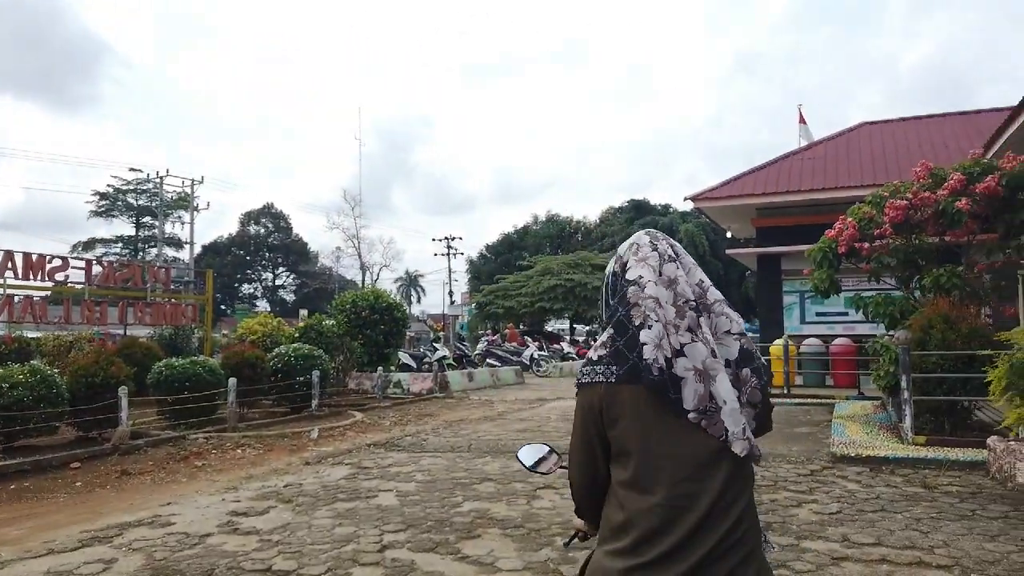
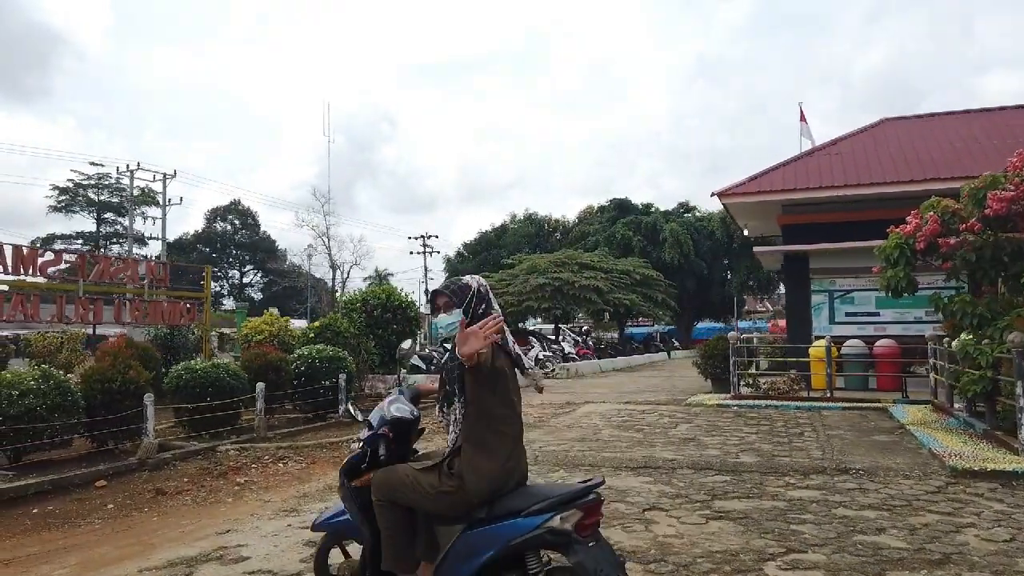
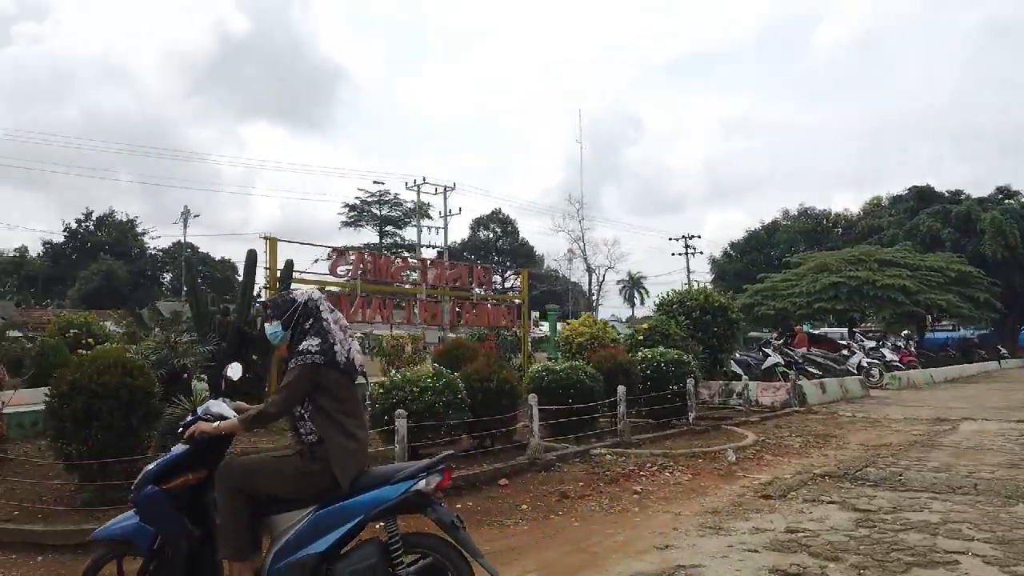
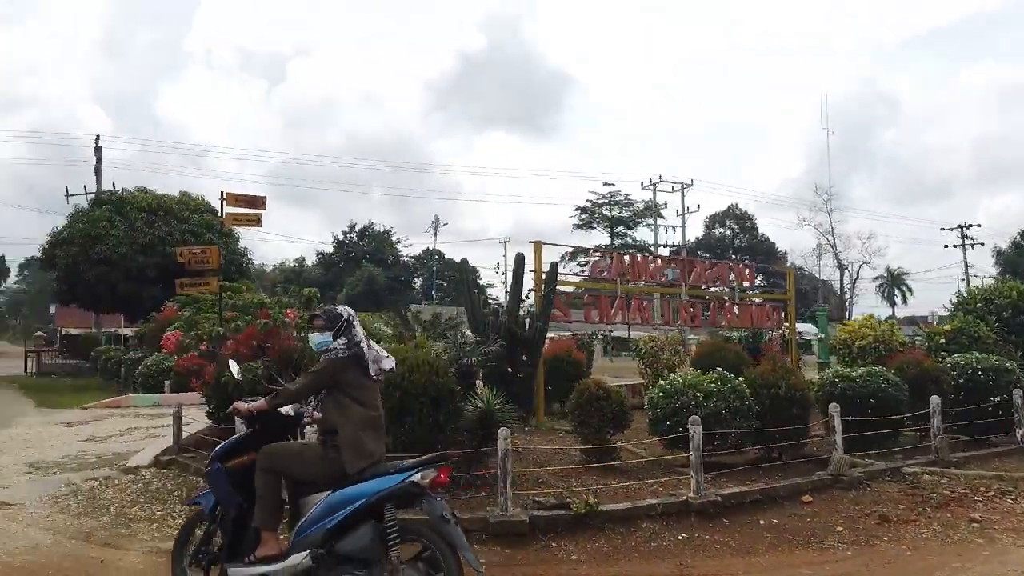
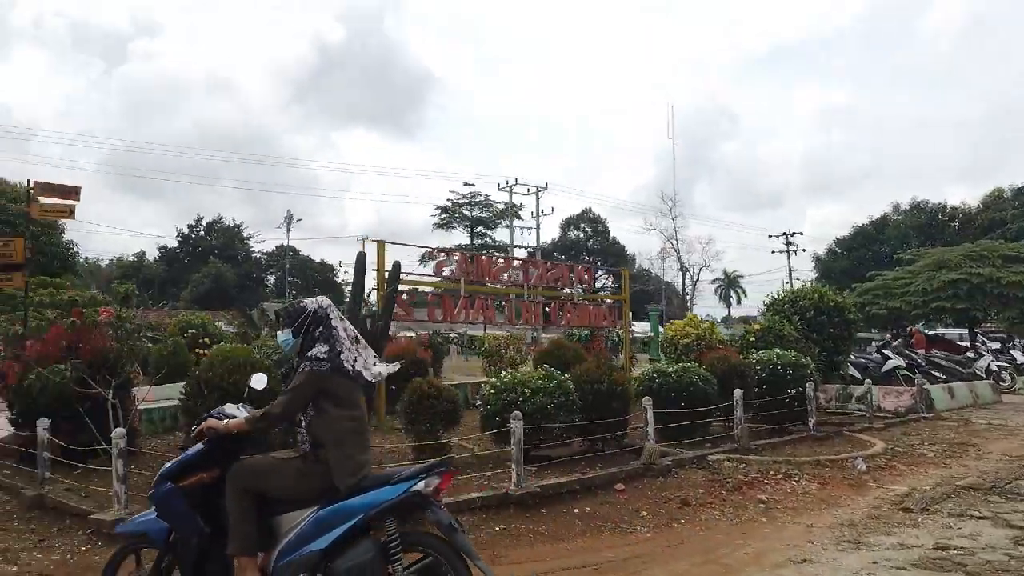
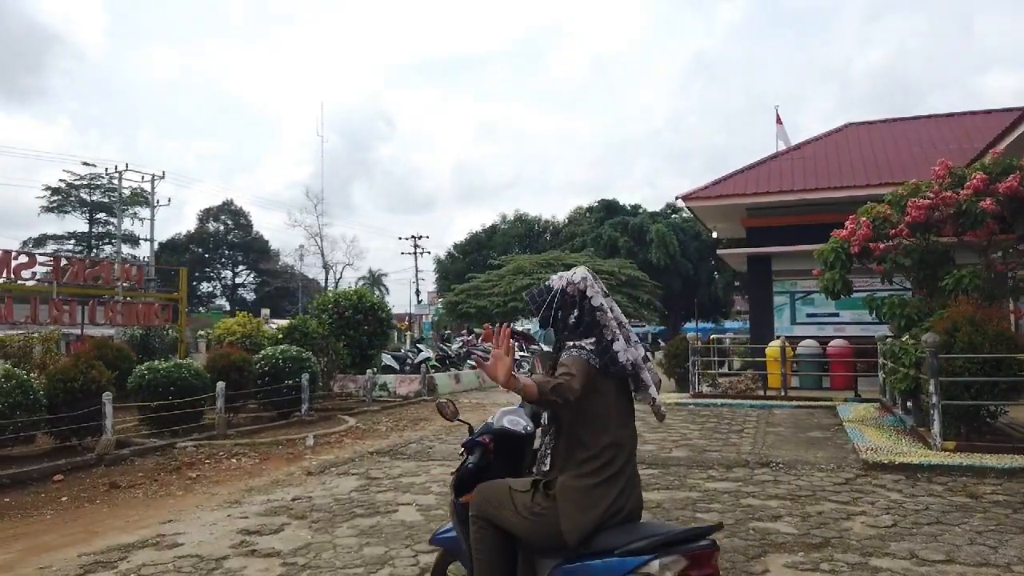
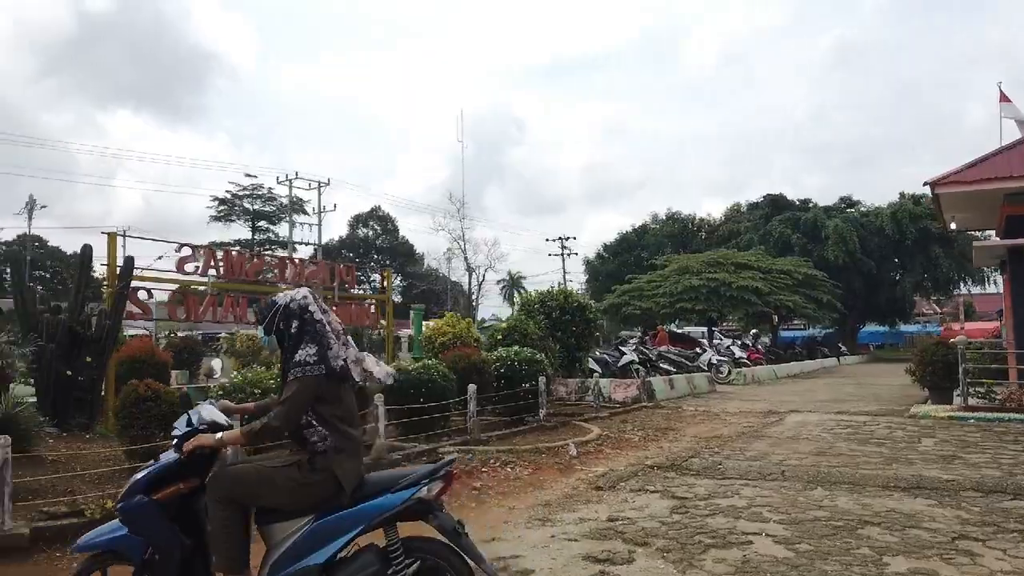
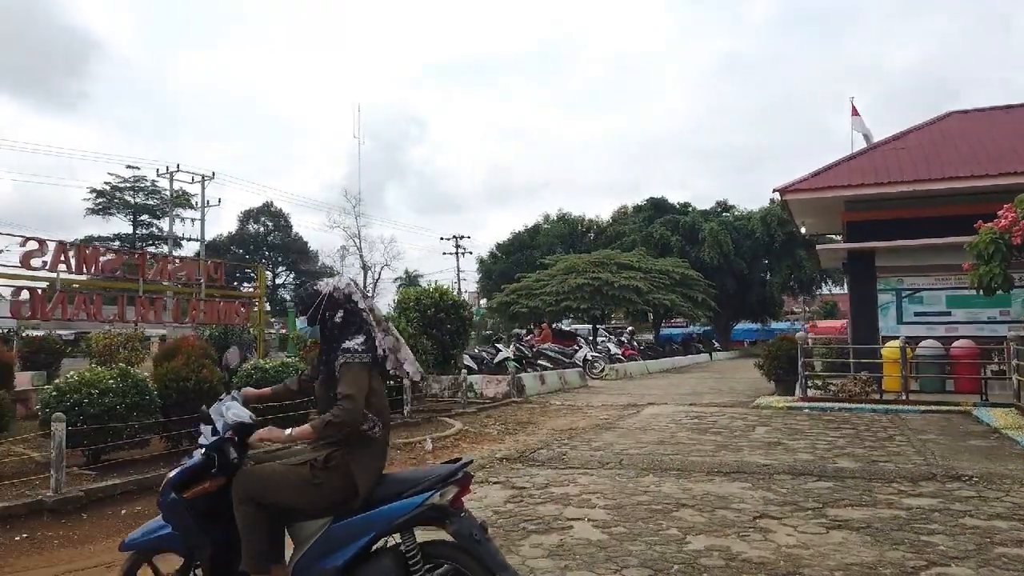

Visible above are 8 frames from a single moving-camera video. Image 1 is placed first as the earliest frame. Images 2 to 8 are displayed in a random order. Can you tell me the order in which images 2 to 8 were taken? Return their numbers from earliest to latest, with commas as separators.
6, 2, 8, 7, 3, 5, 4
